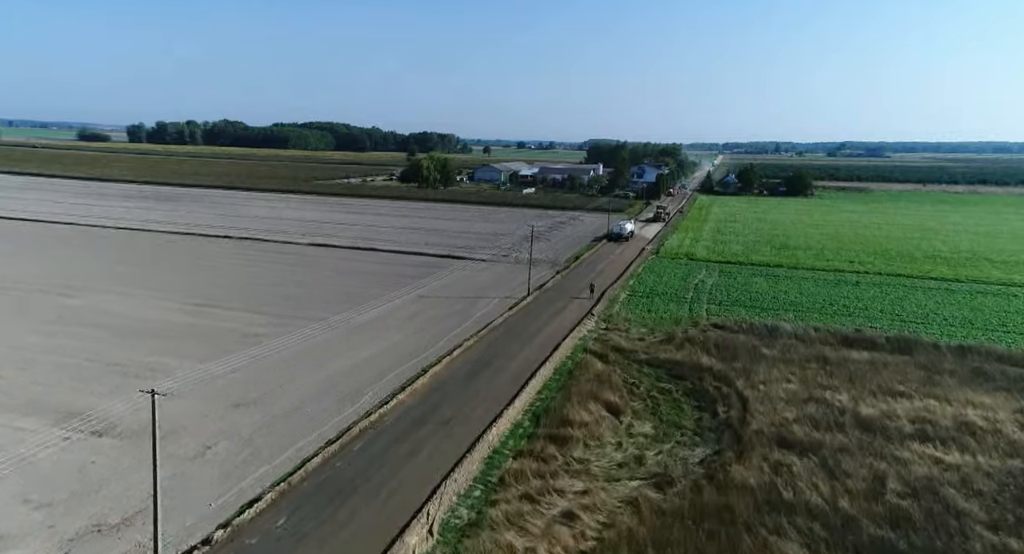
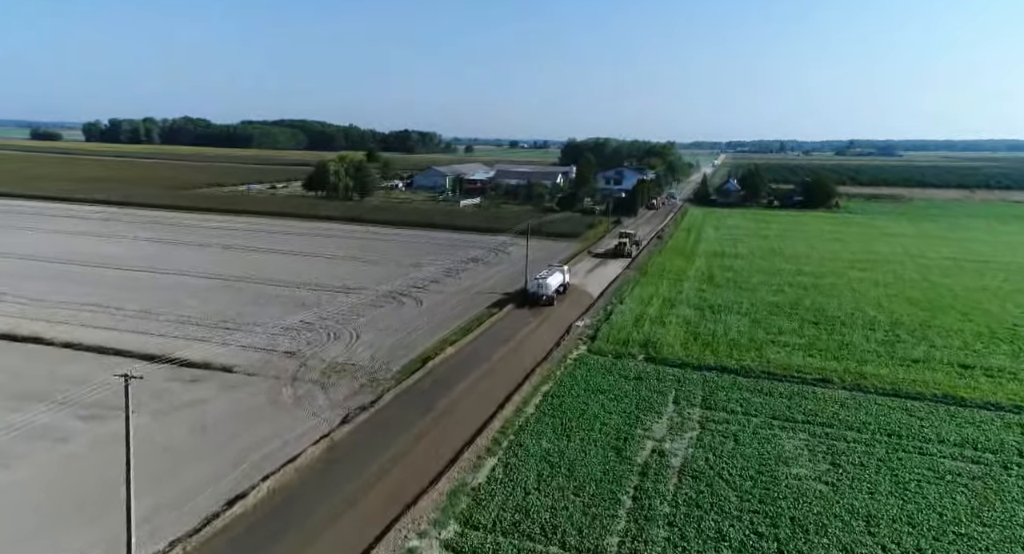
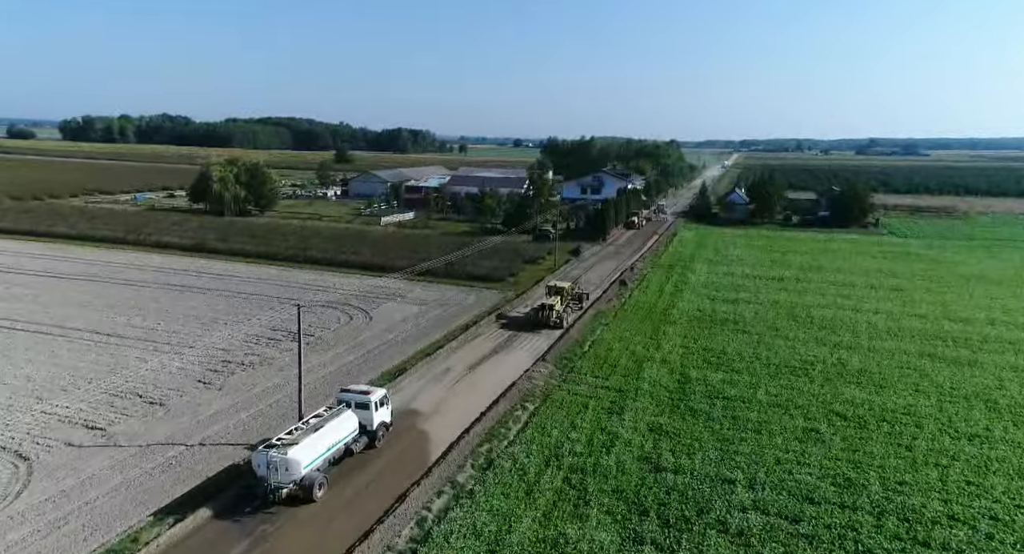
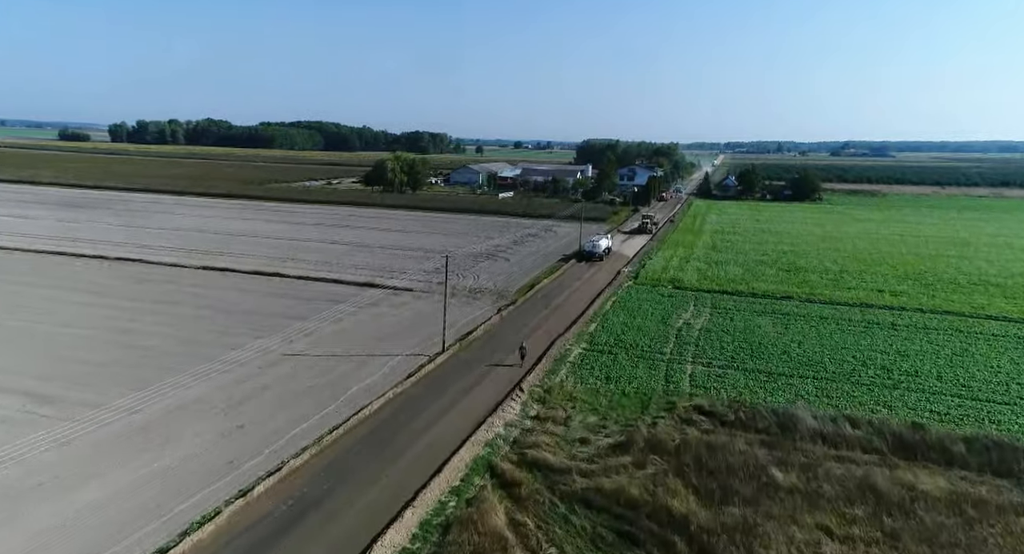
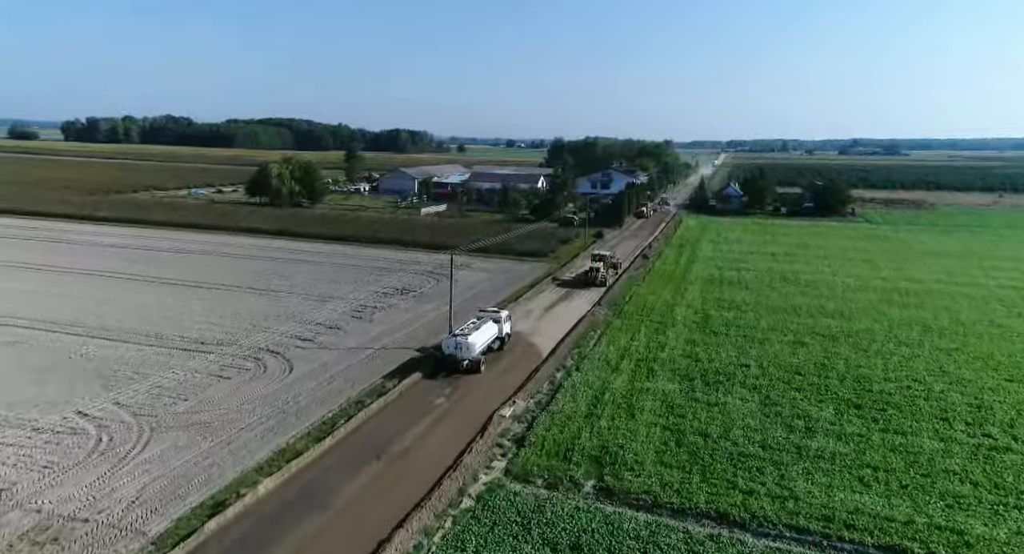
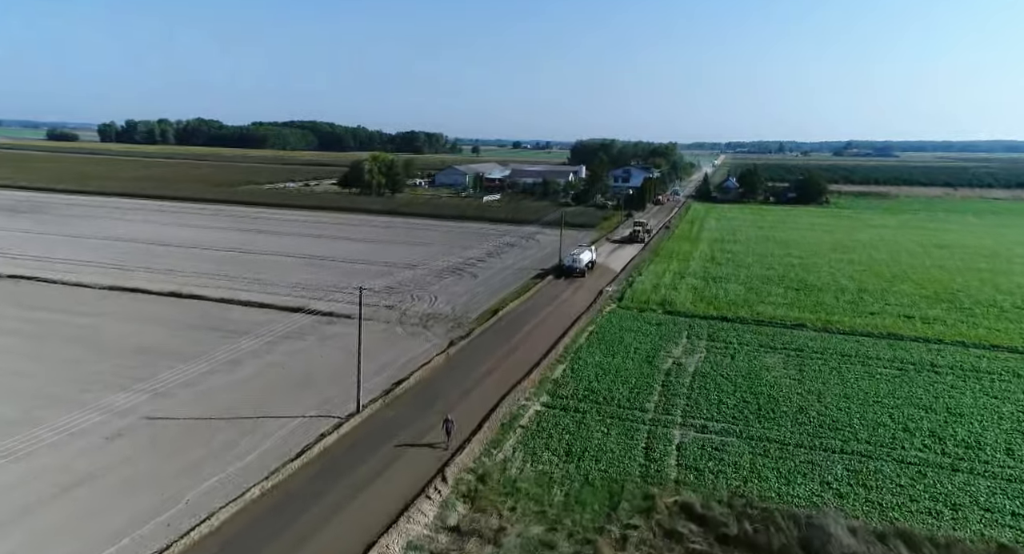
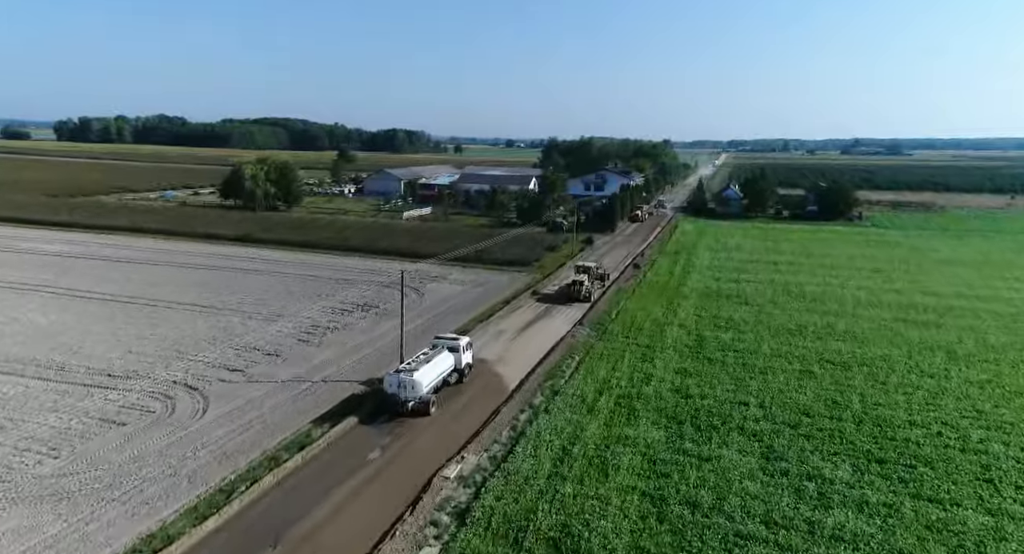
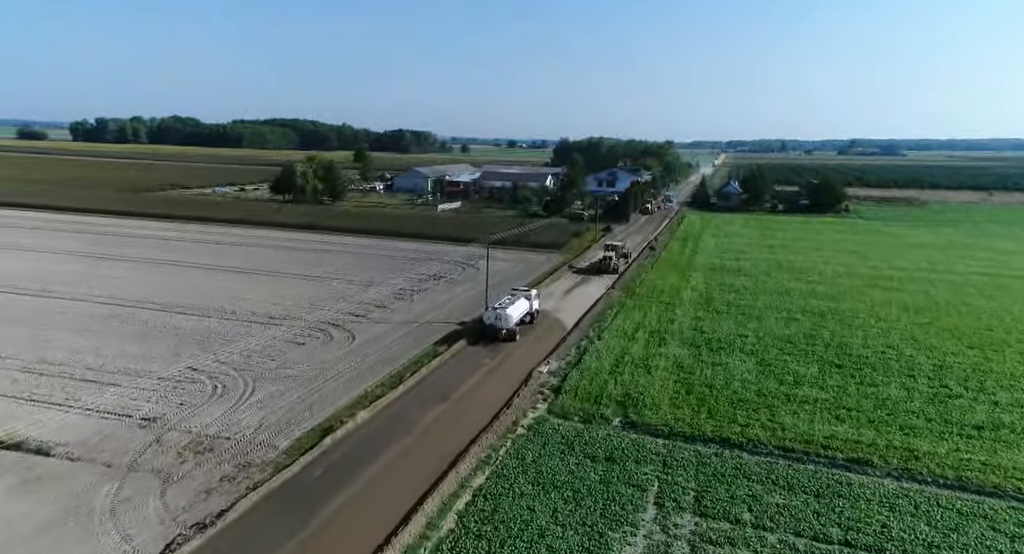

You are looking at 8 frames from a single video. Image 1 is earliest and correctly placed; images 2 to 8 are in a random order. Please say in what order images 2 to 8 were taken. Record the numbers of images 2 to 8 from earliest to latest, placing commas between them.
4, 6, 2, 8, 5, 7, 3
